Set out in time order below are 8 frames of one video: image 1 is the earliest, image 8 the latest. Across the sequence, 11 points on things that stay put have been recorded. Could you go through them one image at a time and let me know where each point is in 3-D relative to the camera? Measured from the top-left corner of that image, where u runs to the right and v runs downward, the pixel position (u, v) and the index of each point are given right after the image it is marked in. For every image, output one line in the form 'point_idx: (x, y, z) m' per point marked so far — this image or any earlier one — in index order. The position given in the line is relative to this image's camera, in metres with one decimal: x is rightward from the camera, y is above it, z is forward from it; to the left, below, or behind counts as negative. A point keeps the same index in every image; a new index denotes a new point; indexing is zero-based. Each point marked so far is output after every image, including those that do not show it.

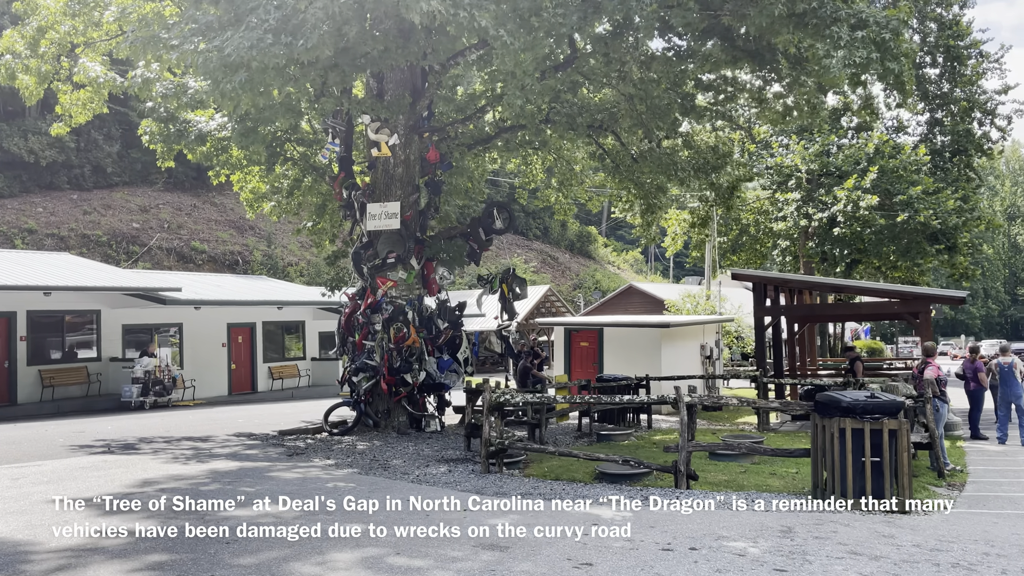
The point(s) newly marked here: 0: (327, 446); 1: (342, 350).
0: (-2.7, -2.4, +12.2) m
1: (-2.9, -1.1, +14.4) m
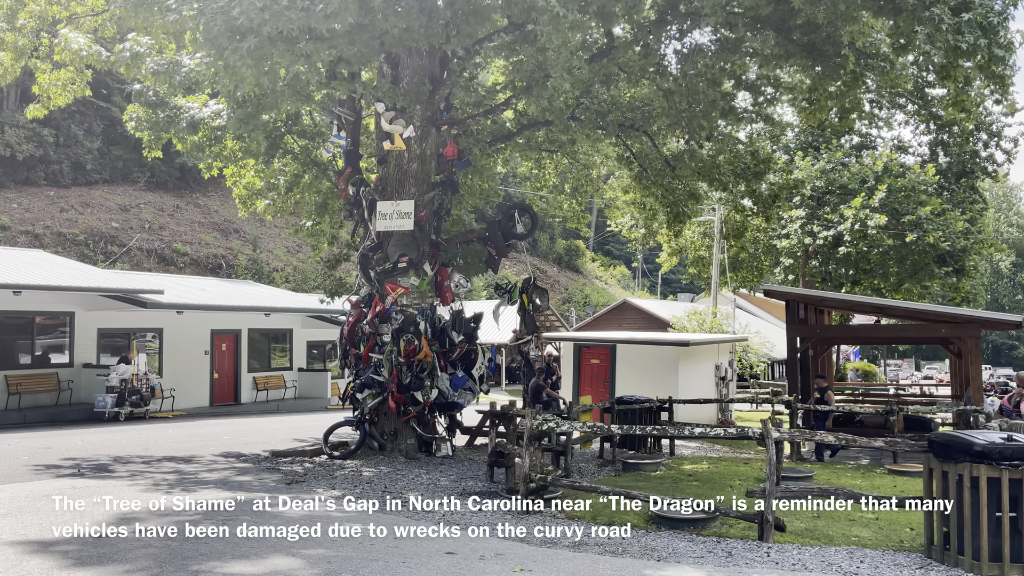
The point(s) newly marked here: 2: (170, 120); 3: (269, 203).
0: (-2.4, -2.4, +10.8) m
1: (-2.6, -1.2, +13.0) m
2: (-6.0, +3.0, +14.5) m
3: (-5.1, +1.8, +17.3) m
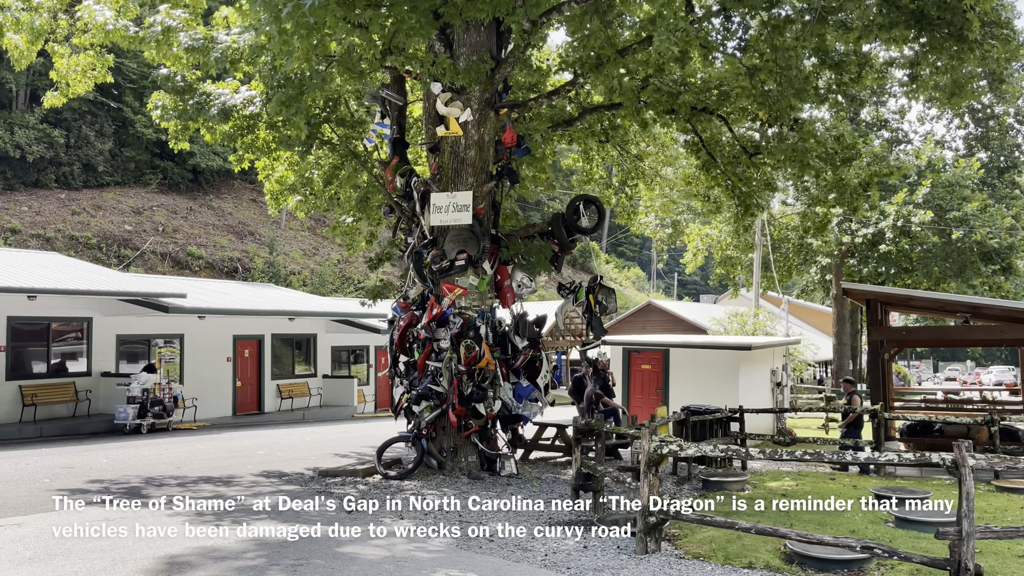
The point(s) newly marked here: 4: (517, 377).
0: (-1.4, -2.4, +9.6) m
1: (-1.6, -1.3, +11.8) m
2: (-5.0, +2.9, +13.3) m
3: (-4.1, +1.7, +16.1) m
4: (+0.1, -1.2, +11.4) m
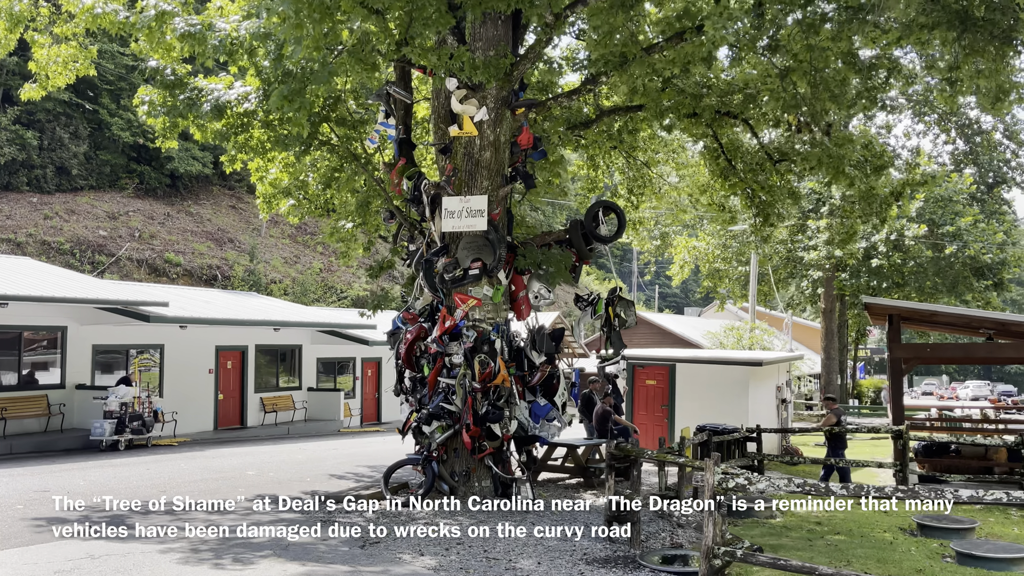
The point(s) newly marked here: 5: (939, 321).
0: (-1.2, -2.5, +8.8) m
1: (-1.4, -1.4, +11.0) m
2: (-4.8, +2.8, +12.5) m
3: (-4.0, +1.6, +15.3) m
4: (+0.3, -1.4, +10.6) m
5: (+7.1, -0.5, +13.8) m
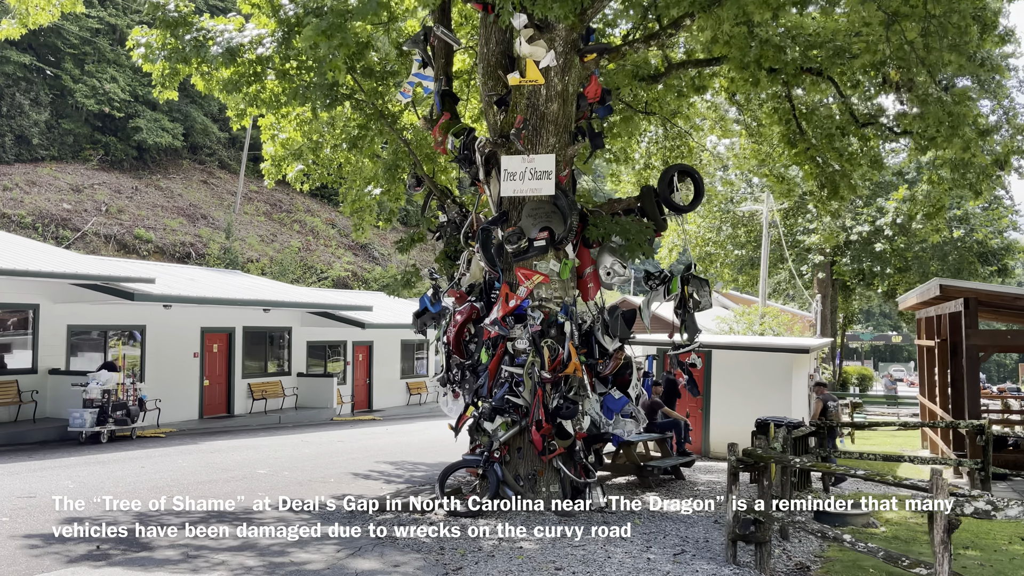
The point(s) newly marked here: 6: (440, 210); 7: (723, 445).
0: (-0.3, -2.3, +7.3) m
1: (-0.6, -1.1, +9.5) m
2: (-4.1, +3.2, +10.8) m
3: (-3.4, +2.0, +13.6) m
4: (+1.0, -1.1, +9.2) m
5: (+7.8, -0.3, +12.7) m
6: (-1.1, +1.1, +11.8) m
7: (+4.0, -3.0, +15.6) m
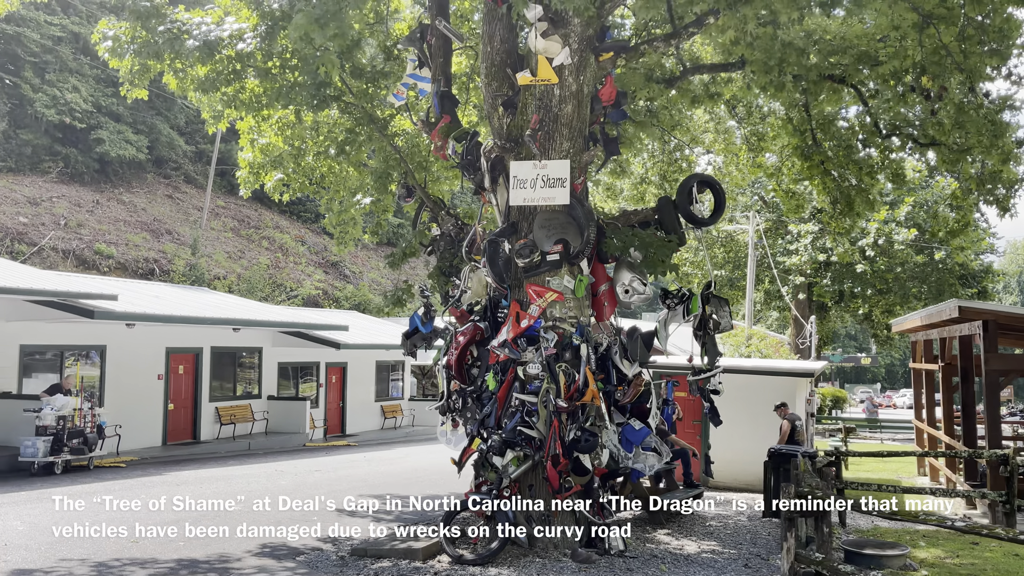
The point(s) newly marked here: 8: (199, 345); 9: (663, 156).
0: (-0.1, -2.4, +6.4) m
1: (-0.6, -1.3, +8.6) m
2: (-4.1, +3.0, +9.8) m
3: (-3.5, +1.7, +12.7) m
4: (+1.1, -1.3, +8.4) m
5: (+7.7, -0.6, +12.1) m
6: (-1.1, +0.9, +10.9) m
7: (+3.8, -3.3, +14.8) m
8: (-7.4, -1.4, +19.6) m
9: (+2.8, +2.4, +15.2) m
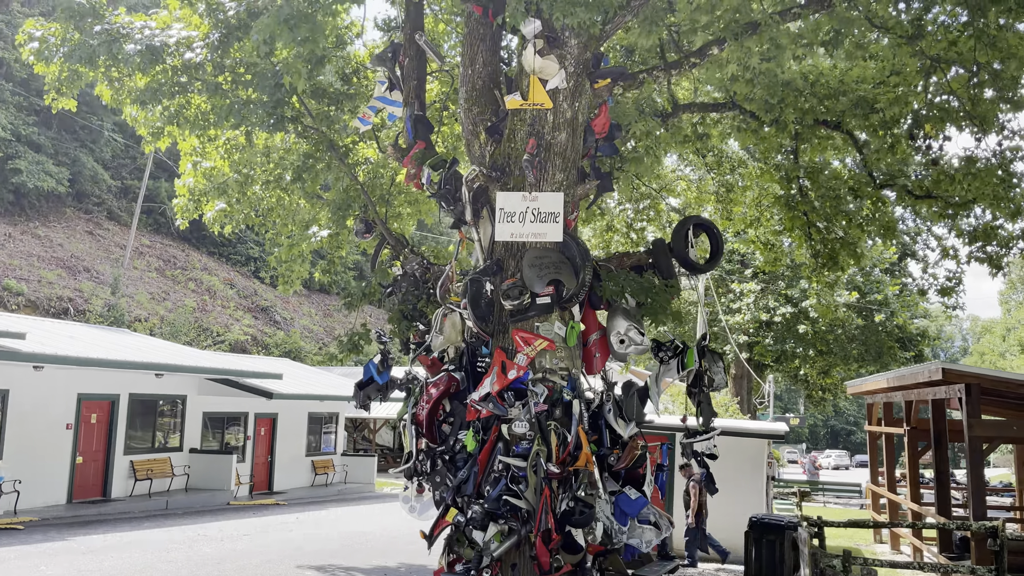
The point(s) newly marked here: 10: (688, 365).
0: (-0.2, -2.7, +5.2) m
1: (-0.8, -1.7, +7.5) m
2: (-4.2, +2.6, +8.6) m
3: (-4.0, +1.1, +11.4) m
4: (+0.9, -1.7, +7.4) m
5: (+7.2, -1.5, +11.7) m
6: (-1.4, +0.3, +9.9) m
7: (+3.0, -4.3, +13.9) m
8: (-8.5, -2.2, +17.8) m
9: (+2.1, +1.5, +14.5) m
10: (+1.8, -0.8, +8.3) m
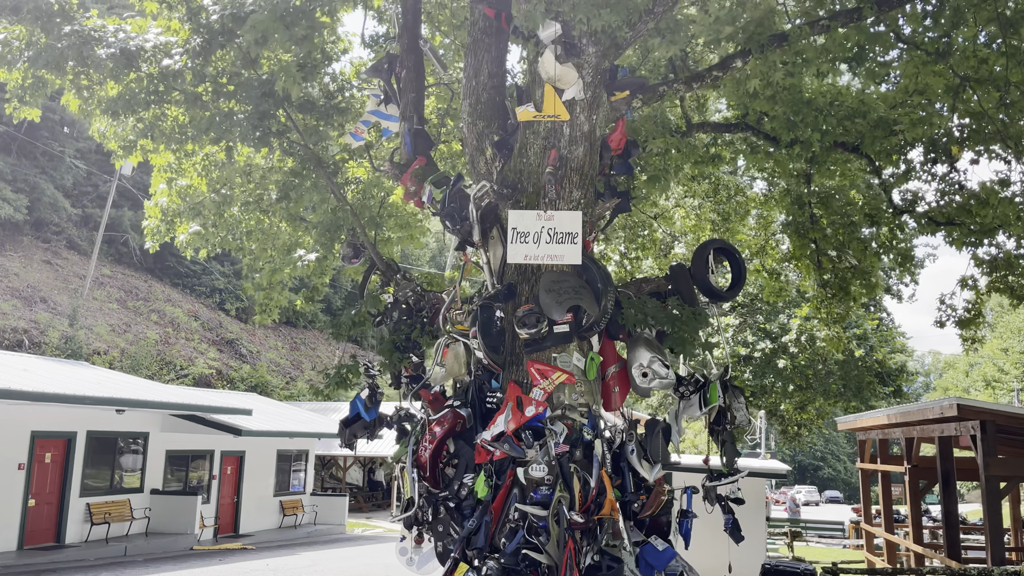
0: (0.0, -2.8, +4.4) m
1: (-0.7, -1.9, +6.7) m
2: (-4.2, +2.3, +7.9) m
3: (-4.0, +0.8, +10.6) m
4: (+1.0, -2.0, +6.7) m
5: (+7.1, -1.9, +11.3) m
6: (-1.4, 0.0, +9.2) m
7: (+2.8, -4.8, +13.1) m
8: (-8.8, -2.8, +16.6) m
9: (+1.9, +1.0, +14.0) m
10: (+1.8, -1.0, +7.7) m
